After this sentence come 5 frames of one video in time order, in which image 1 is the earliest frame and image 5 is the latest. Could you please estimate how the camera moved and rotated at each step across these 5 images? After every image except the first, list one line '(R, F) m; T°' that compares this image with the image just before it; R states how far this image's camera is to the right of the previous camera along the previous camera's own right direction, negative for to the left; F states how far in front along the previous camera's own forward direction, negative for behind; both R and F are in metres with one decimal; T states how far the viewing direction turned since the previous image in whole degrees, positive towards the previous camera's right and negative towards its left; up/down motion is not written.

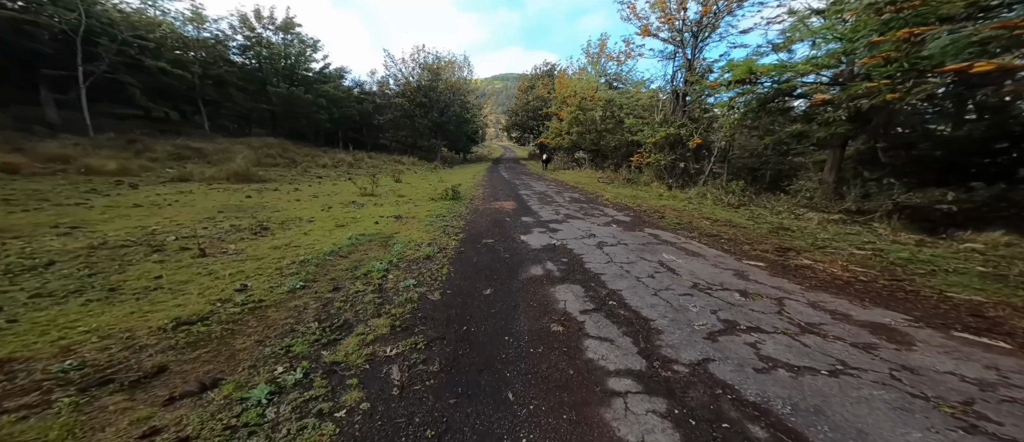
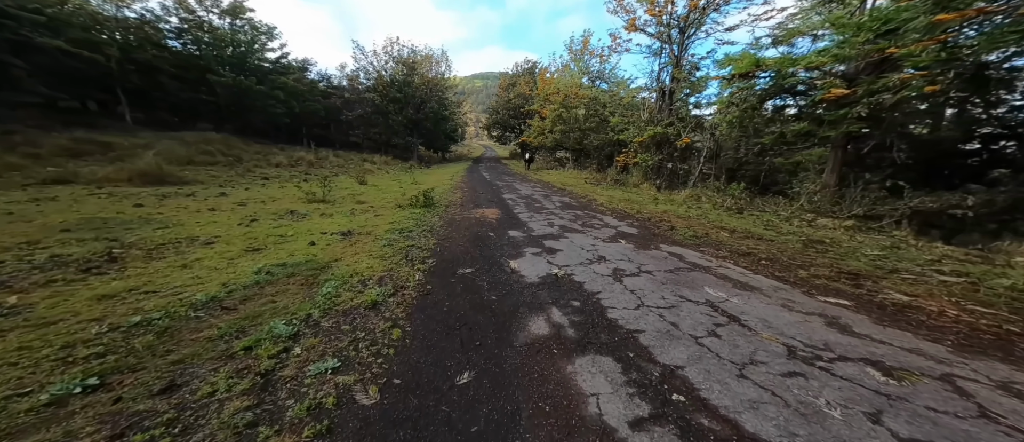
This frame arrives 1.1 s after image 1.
(-0.1, +1.7) m; +4°
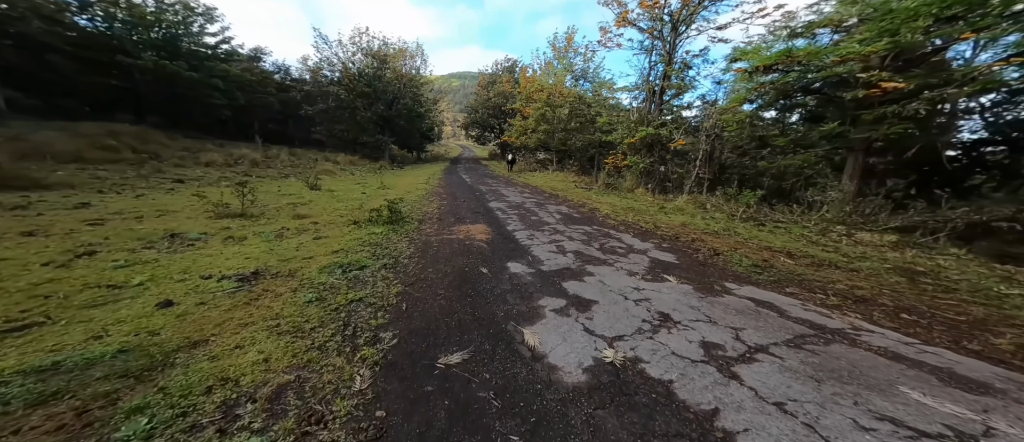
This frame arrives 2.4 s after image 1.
(-0.4, +2.1) m; +4°
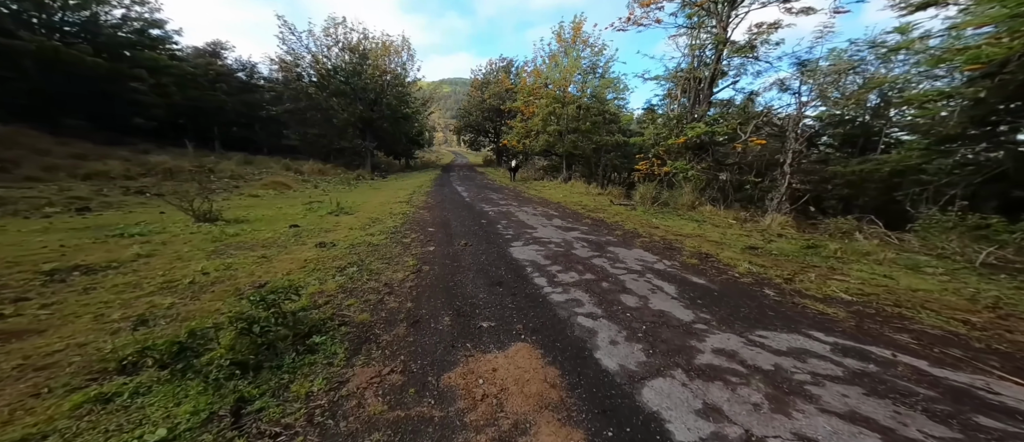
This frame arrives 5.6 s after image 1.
(-0.9, +4.8) m; +2°
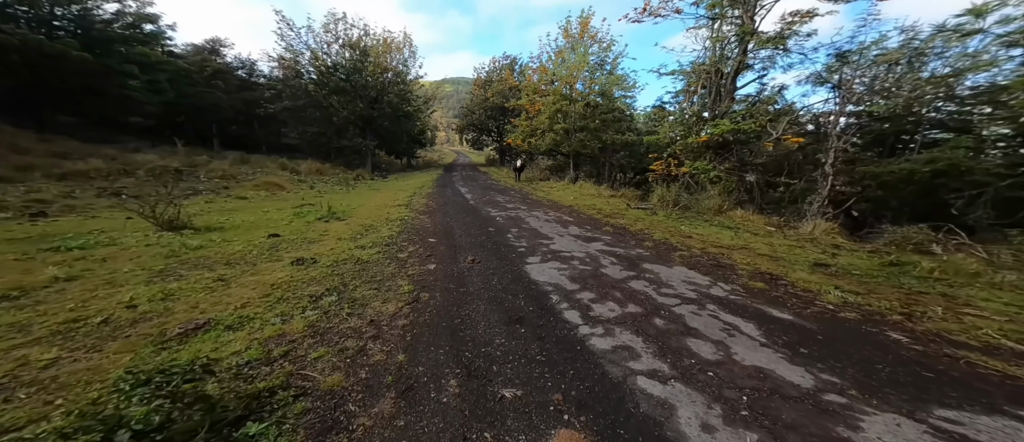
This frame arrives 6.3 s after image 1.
(-0.2, +1.0) m; 0°
